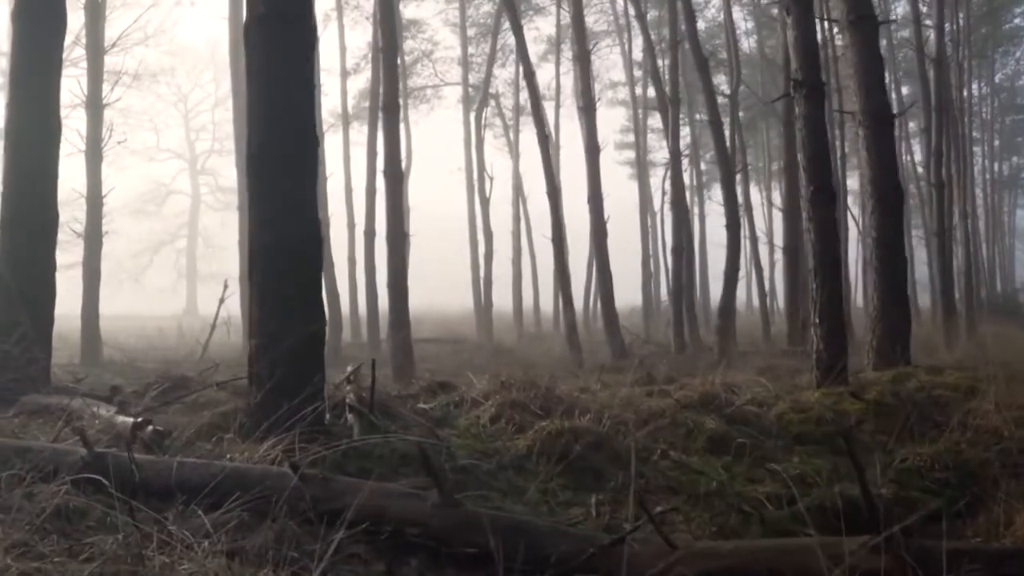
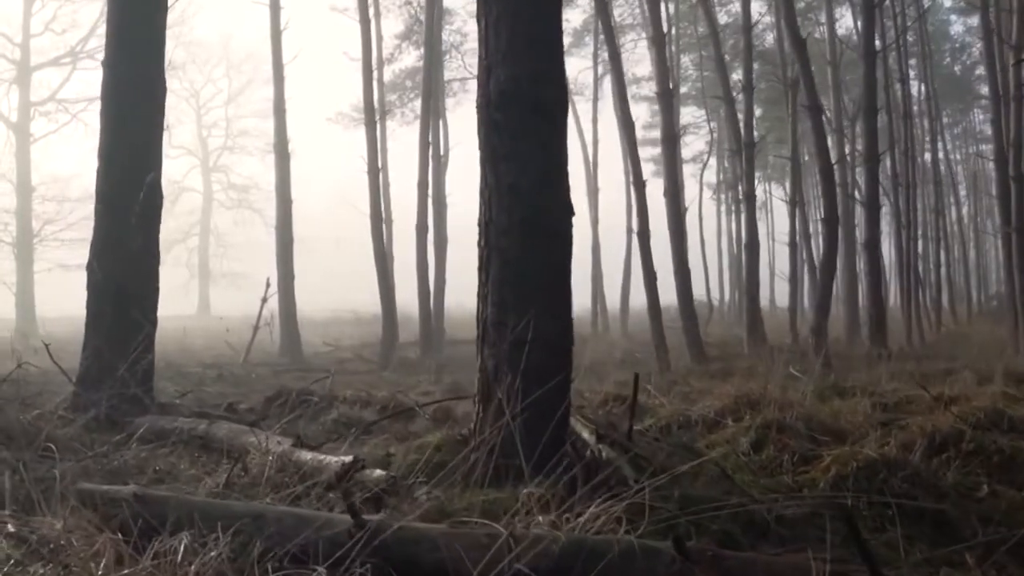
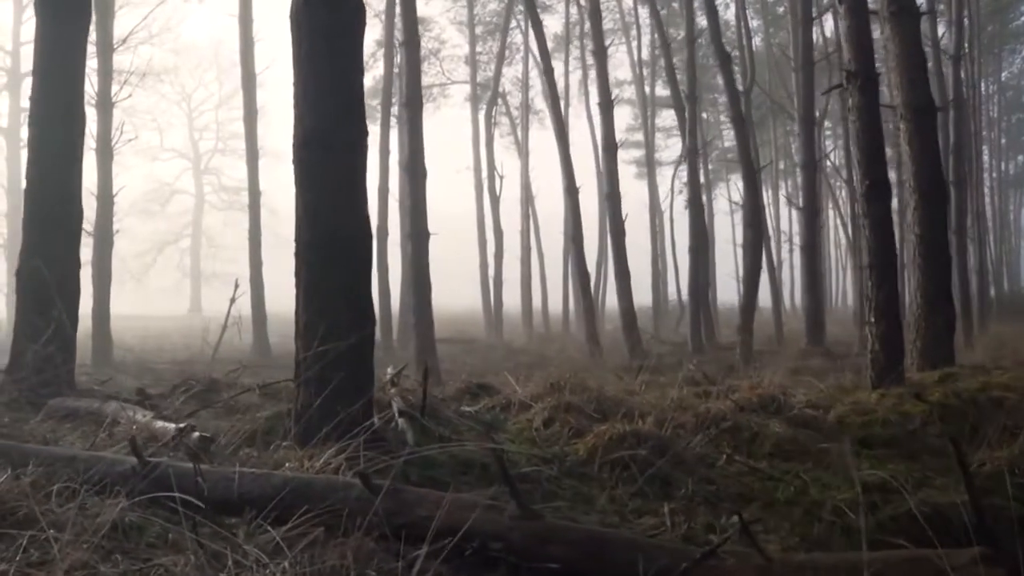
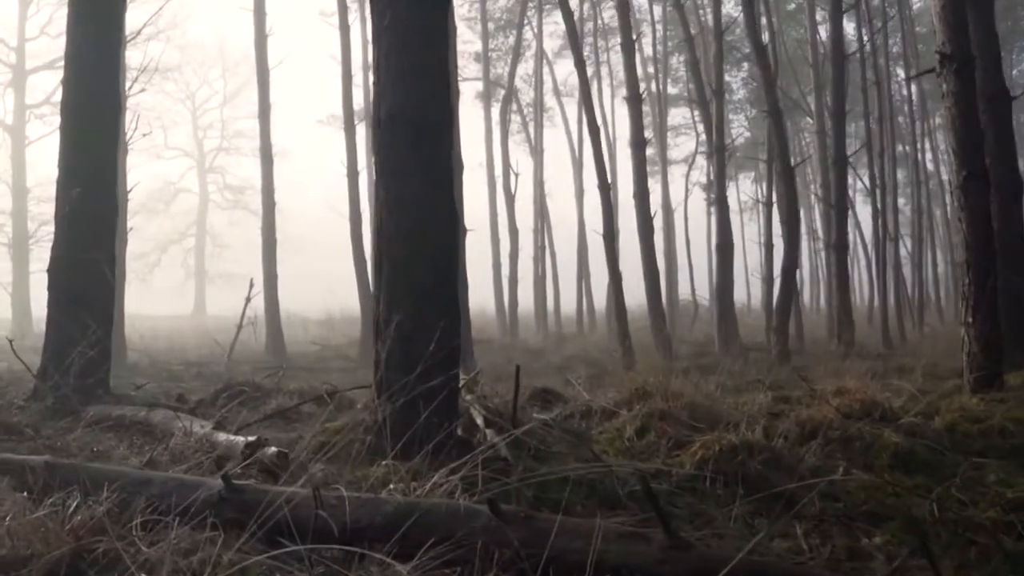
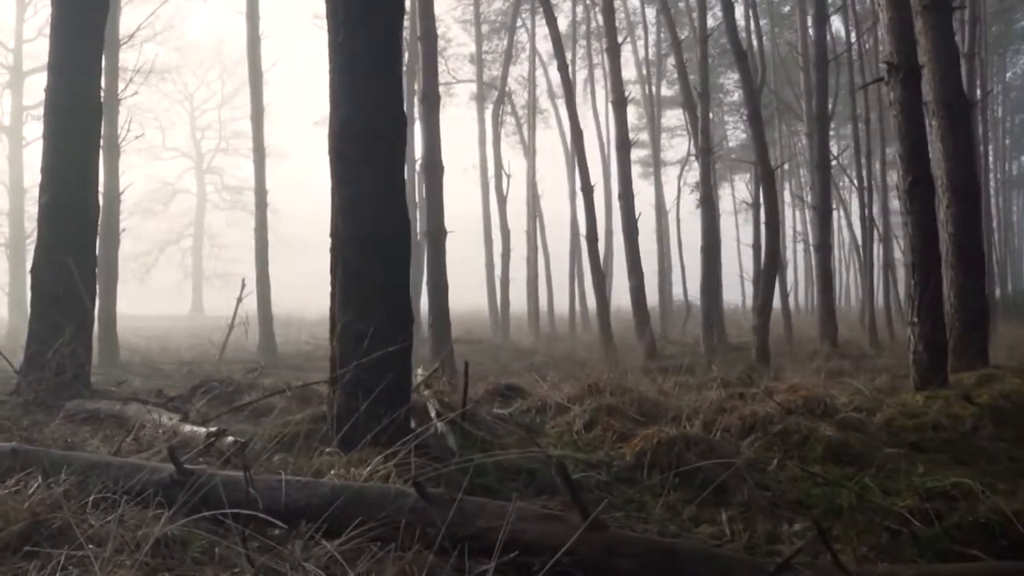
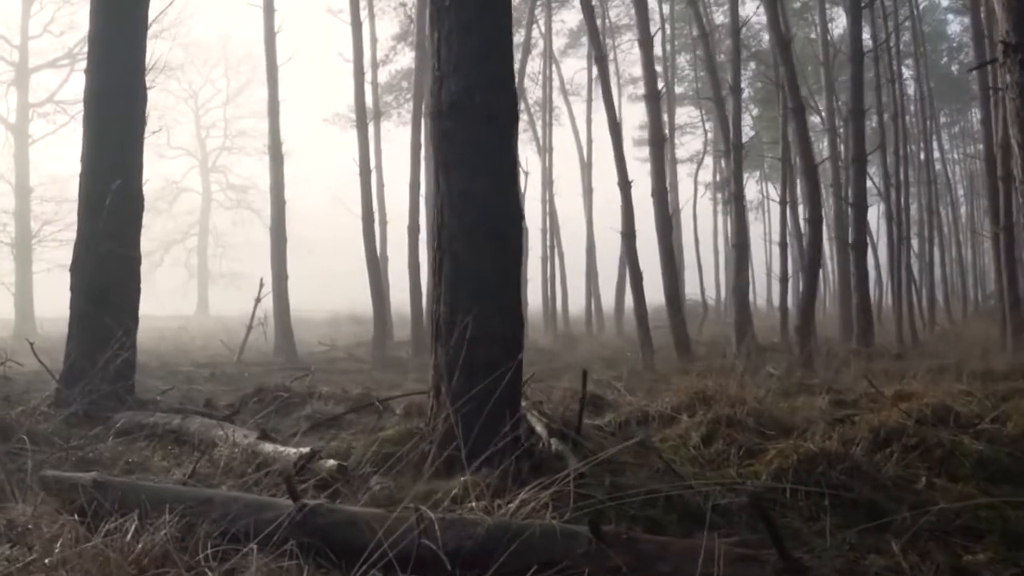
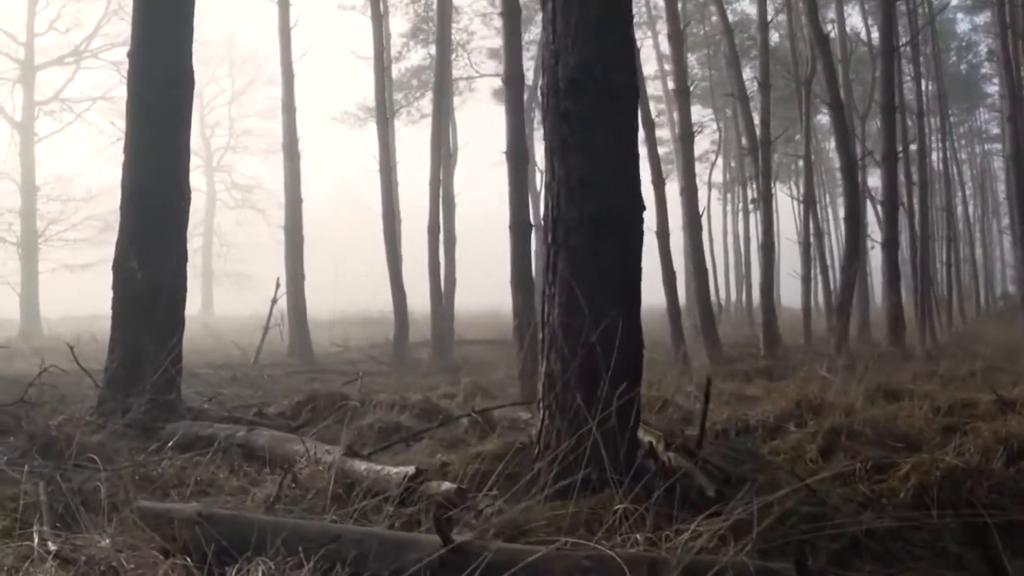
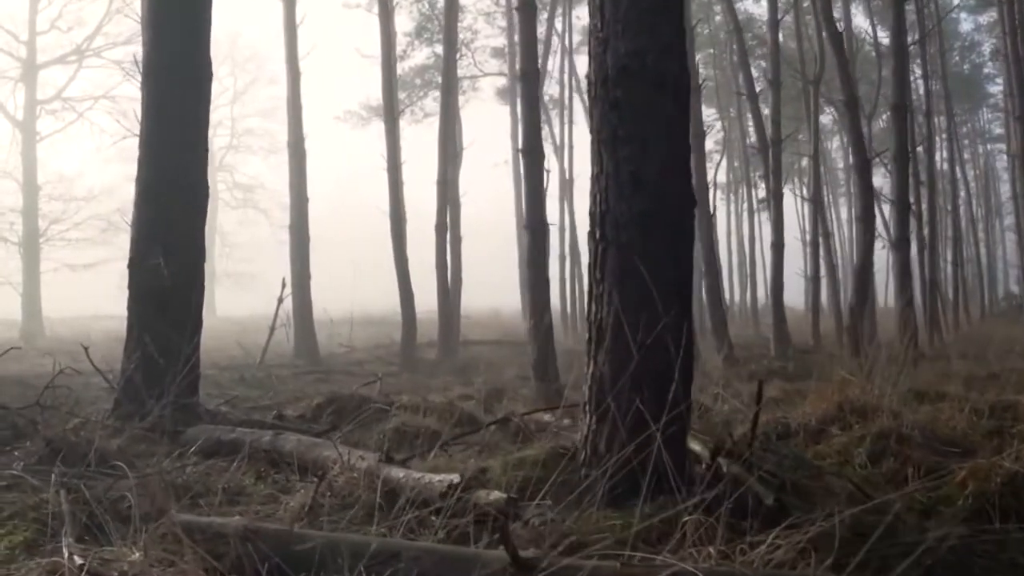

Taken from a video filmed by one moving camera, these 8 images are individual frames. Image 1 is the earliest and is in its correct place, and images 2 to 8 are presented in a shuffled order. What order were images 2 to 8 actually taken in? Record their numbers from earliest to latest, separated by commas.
3, 5, 4, 6, 2, 7, 8
